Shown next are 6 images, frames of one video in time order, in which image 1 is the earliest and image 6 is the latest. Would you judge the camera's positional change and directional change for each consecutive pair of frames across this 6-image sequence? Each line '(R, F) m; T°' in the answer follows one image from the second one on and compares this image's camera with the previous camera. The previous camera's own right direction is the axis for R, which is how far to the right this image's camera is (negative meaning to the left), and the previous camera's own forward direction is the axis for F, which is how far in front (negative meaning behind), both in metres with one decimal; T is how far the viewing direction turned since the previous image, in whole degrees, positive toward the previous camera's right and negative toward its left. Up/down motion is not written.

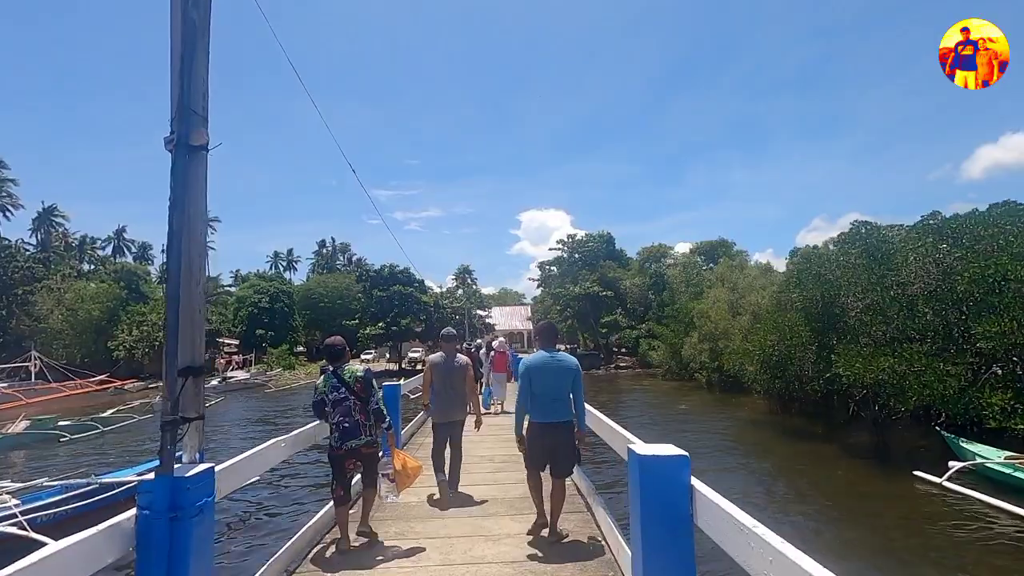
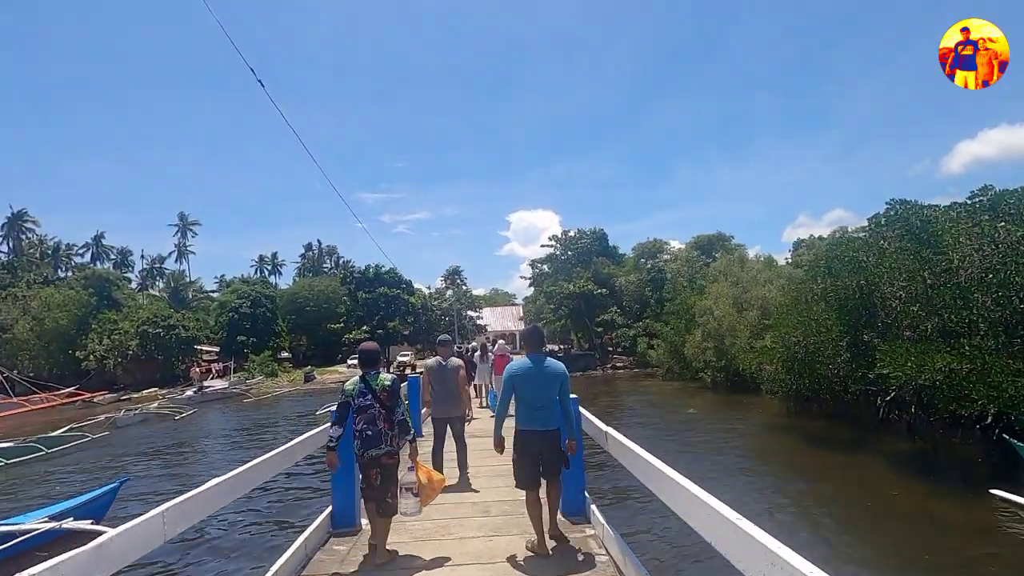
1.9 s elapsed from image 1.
(-0.1, +1.9) m; +1°
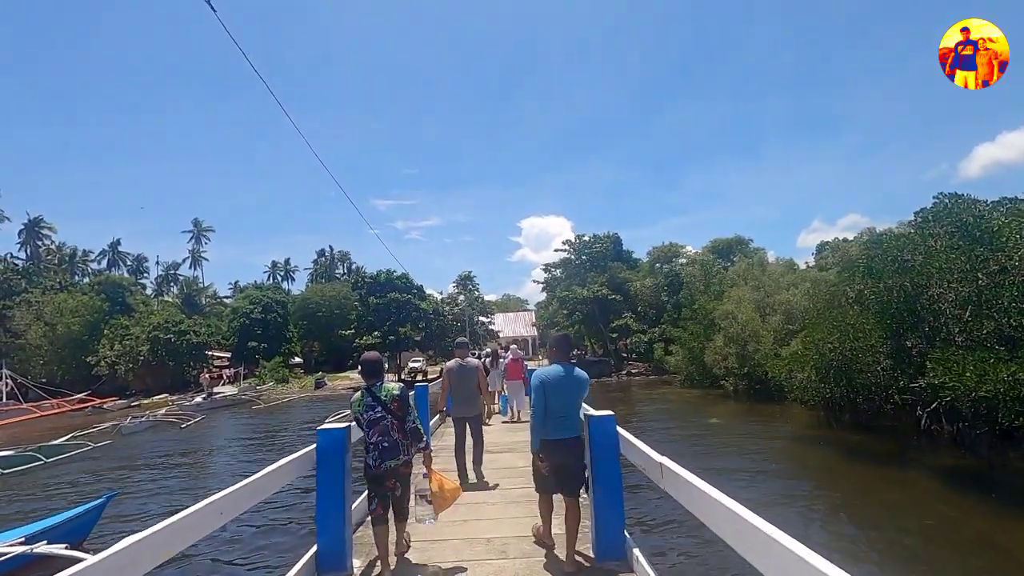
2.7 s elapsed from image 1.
(-0.1, +0.8) m; -1°
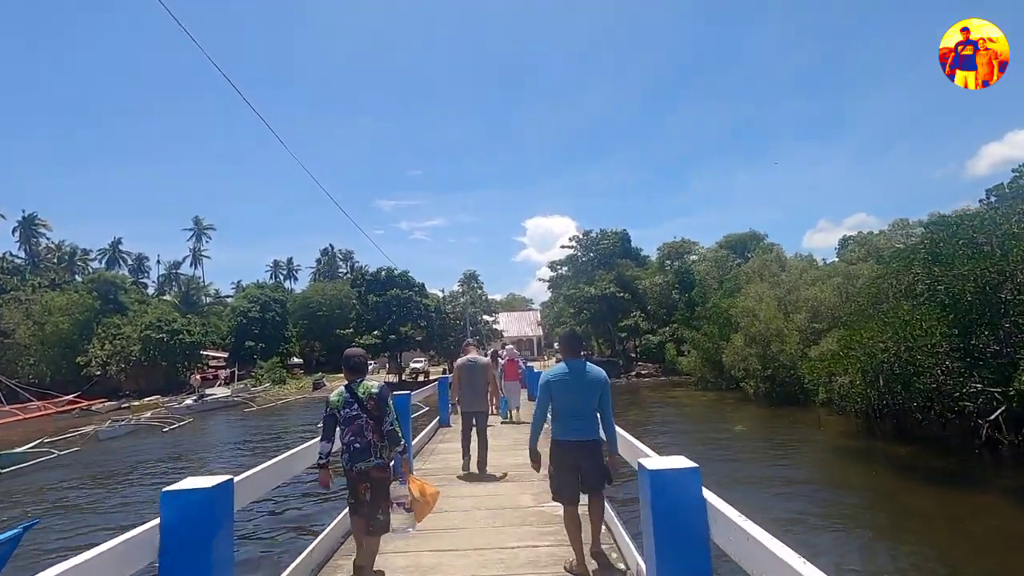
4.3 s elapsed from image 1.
(0.0, +1.7) m; 0°
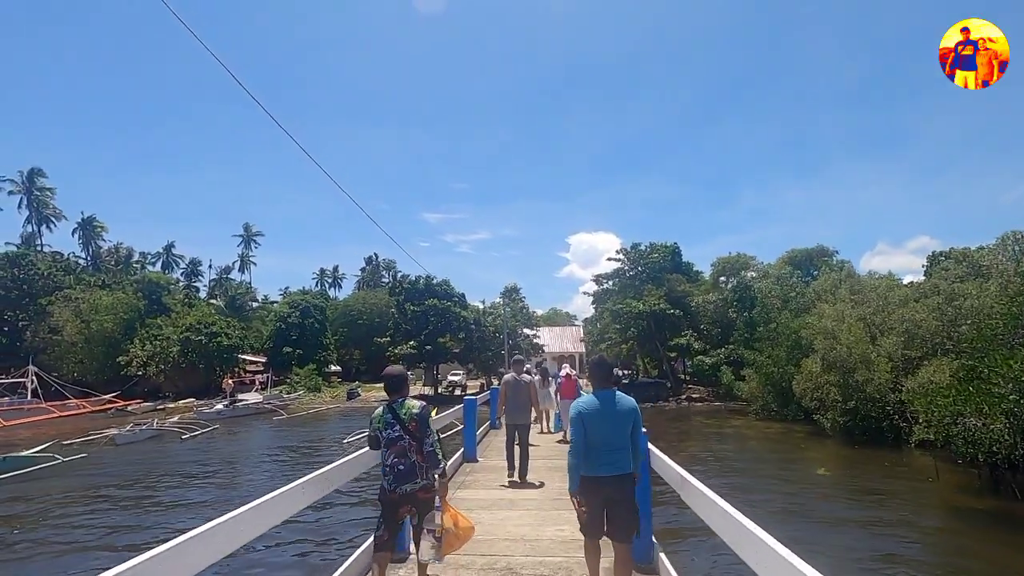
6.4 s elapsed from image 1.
(-0.1, +2.1) m; -4°
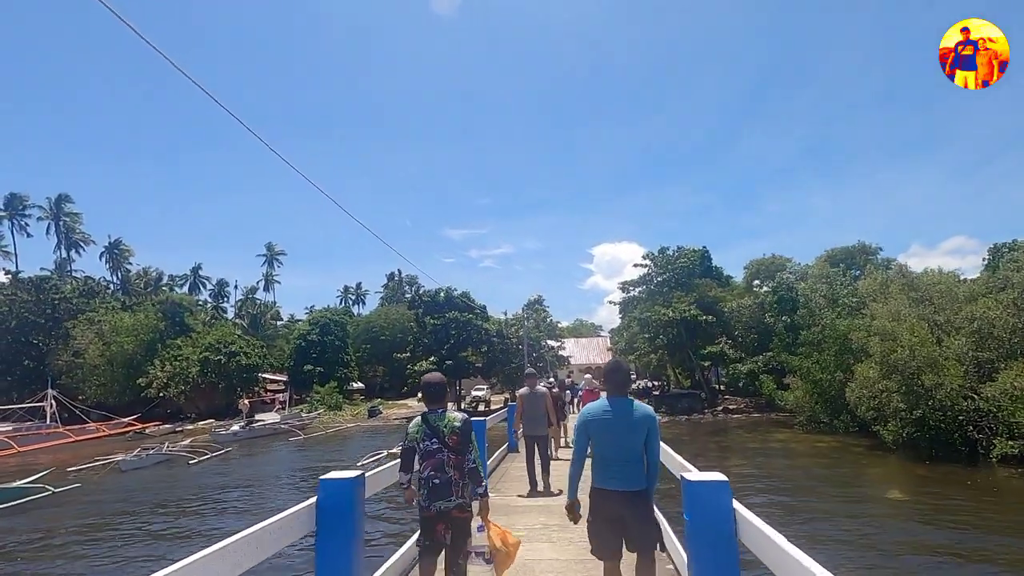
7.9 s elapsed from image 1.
(+0.1, +1.6) m; -2°
